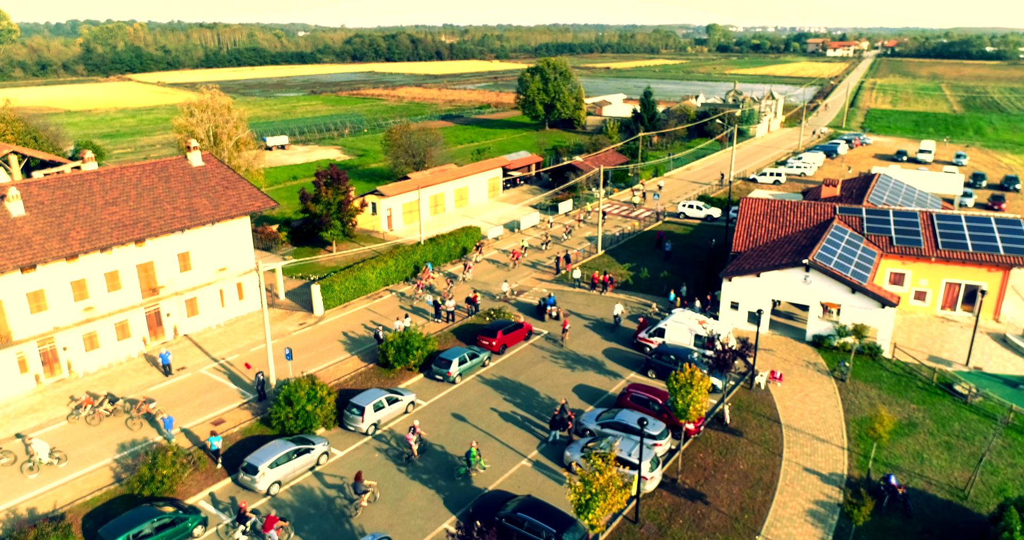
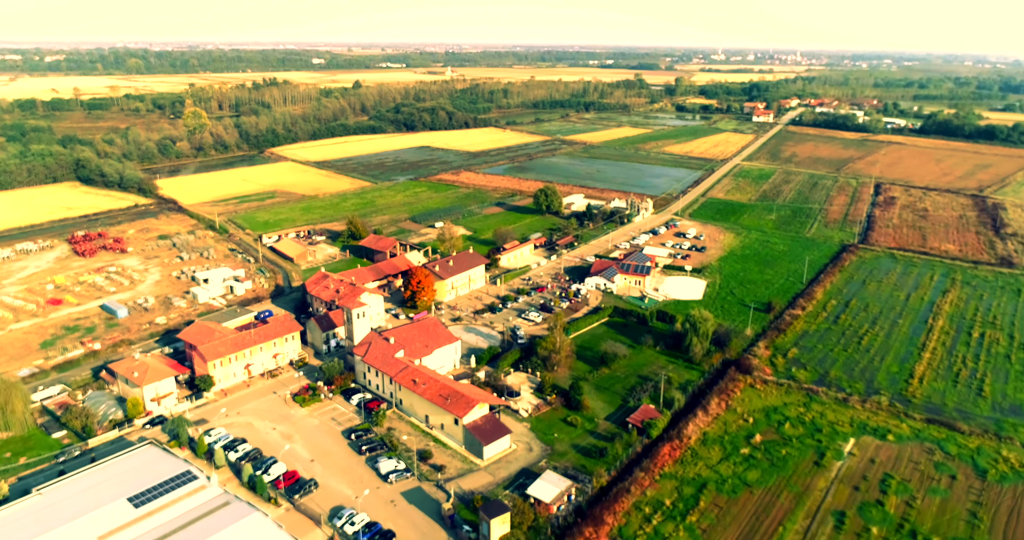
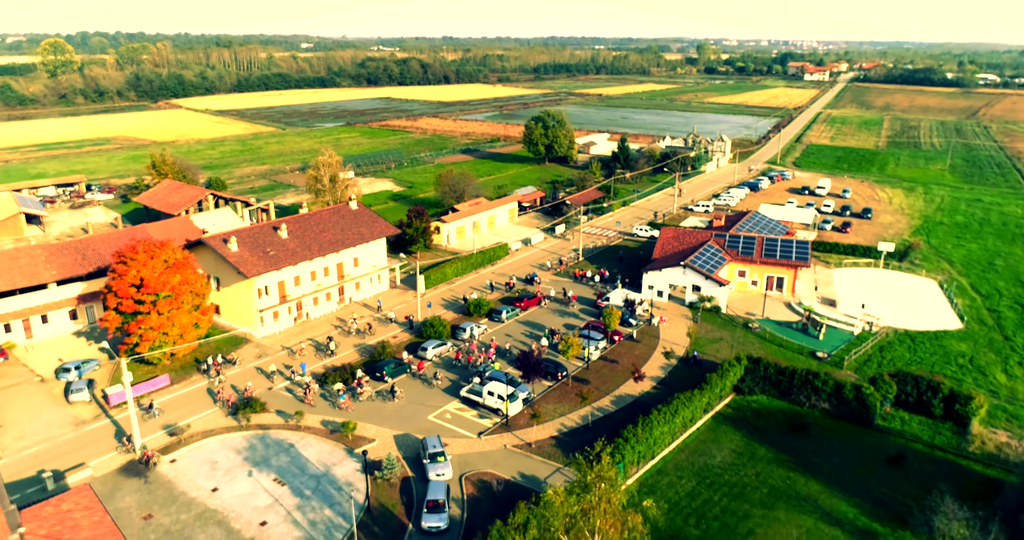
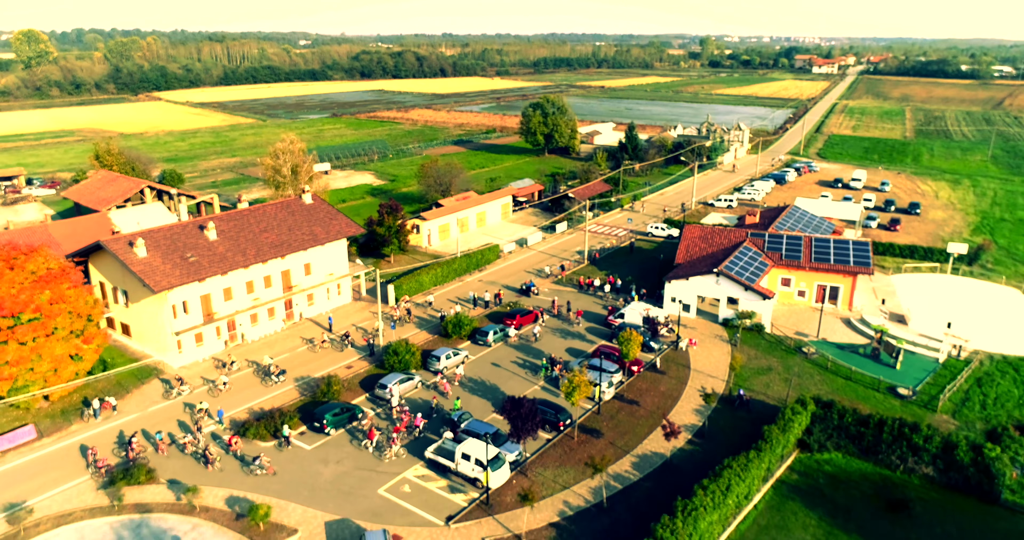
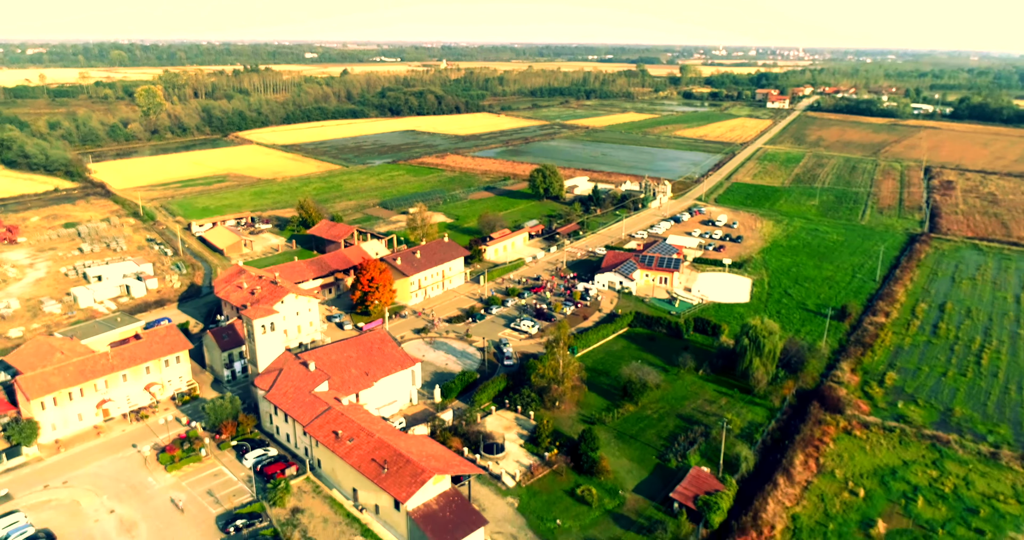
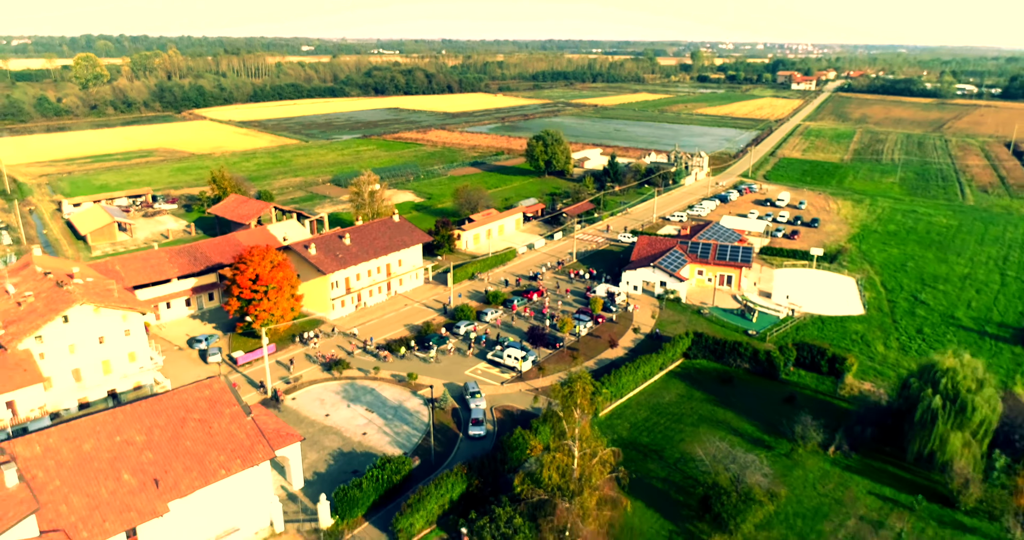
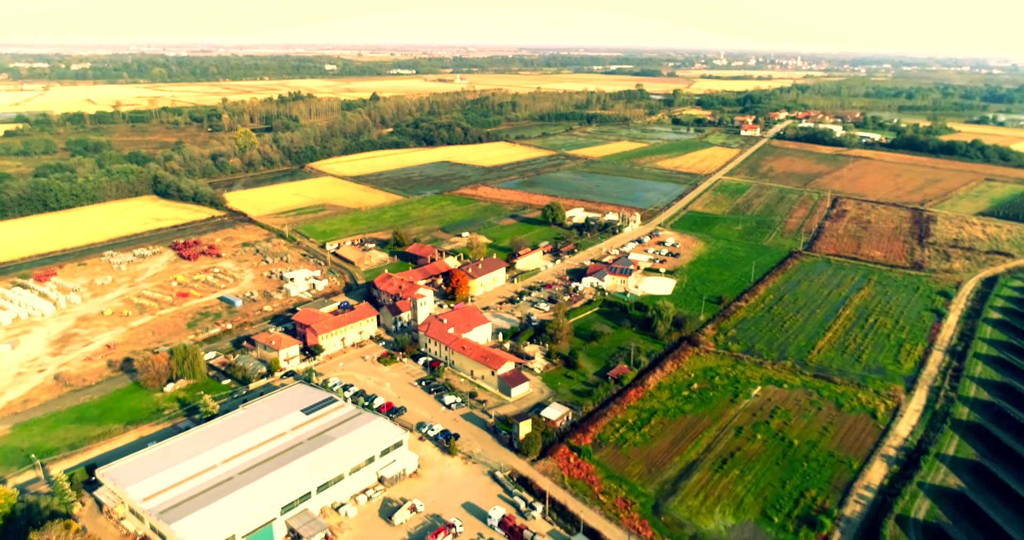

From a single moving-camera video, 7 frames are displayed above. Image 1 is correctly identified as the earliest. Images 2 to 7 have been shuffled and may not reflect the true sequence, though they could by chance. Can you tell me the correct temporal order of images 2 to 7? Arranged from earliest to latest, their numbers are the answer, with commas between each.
4, 3, 6, 5, 2, 7
